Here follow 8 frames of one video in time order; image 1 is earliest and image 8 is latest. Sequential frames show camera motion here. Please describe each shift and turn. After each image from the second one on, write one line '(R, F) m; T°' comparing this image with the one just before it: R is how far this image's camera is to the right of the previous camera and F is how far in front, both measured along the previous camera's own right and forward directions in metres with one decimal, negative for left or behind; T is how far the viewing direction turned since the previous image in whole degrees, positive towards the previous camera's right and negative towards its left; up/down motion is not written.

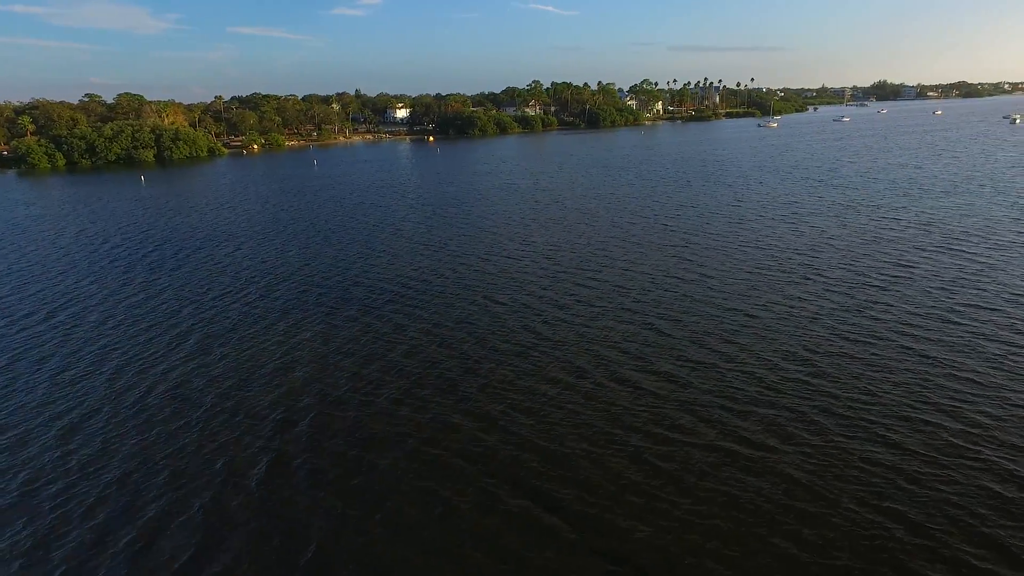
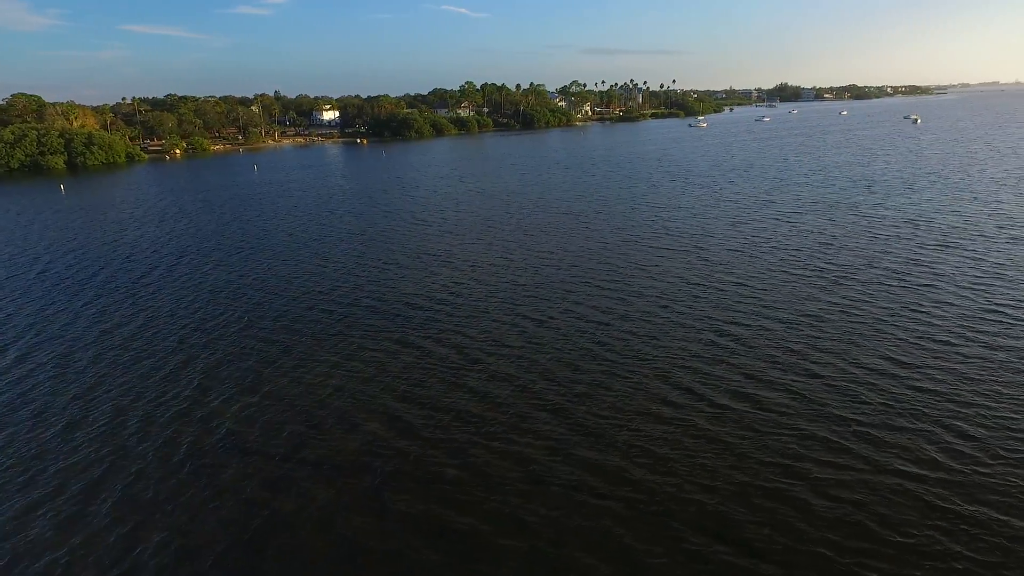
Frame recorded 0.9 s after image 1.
(-6.7, +3.8) m; +7°
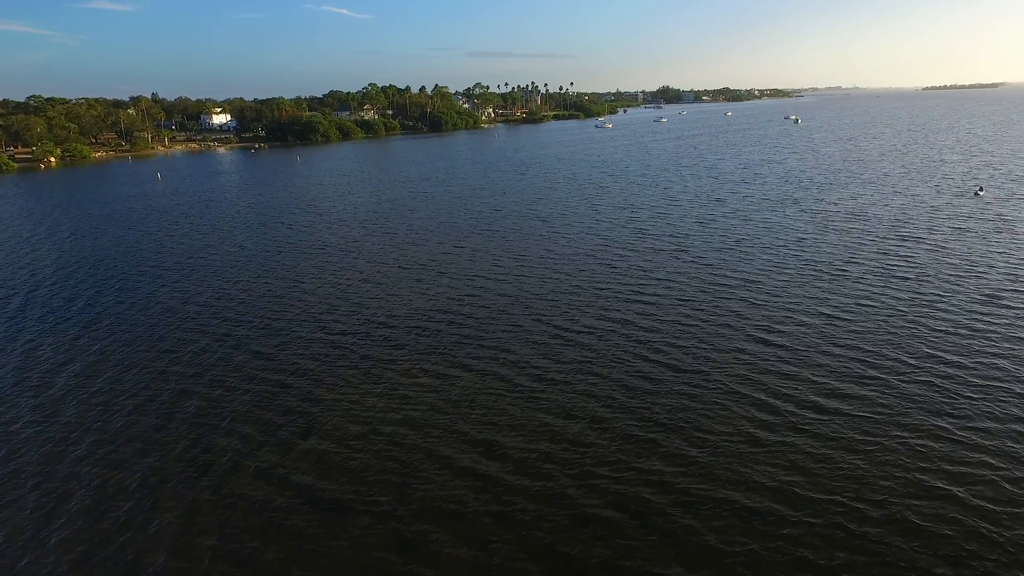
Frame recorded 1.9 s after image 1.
(-6.8, +3.4) m; +9°
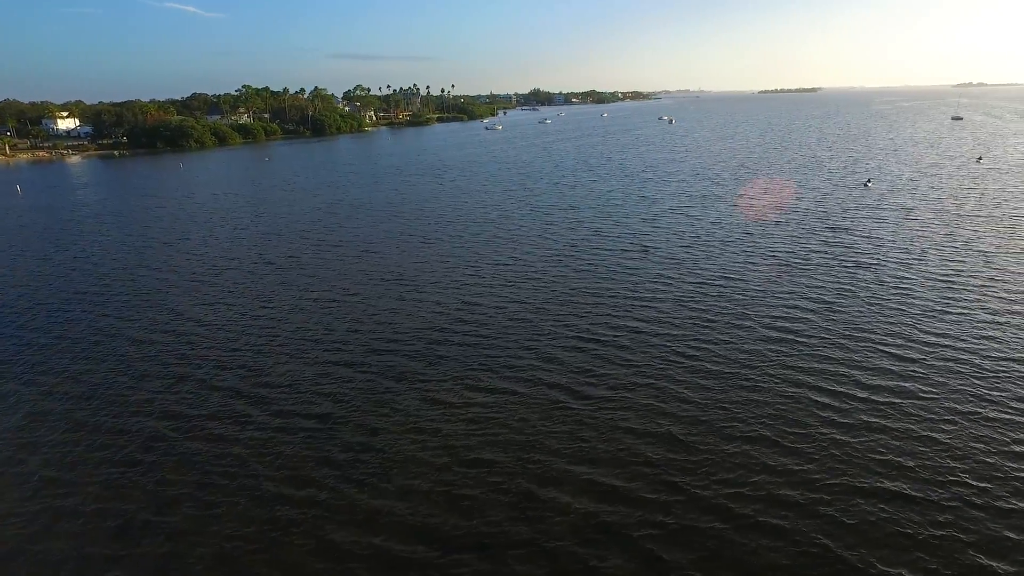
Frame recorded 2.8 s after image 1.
(-7.1, +2.8) m; +11°
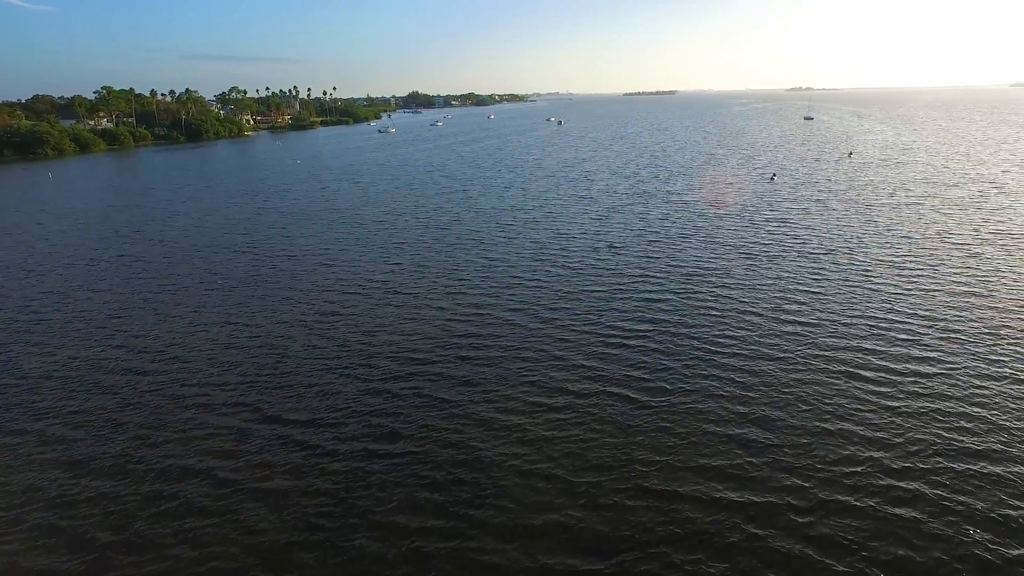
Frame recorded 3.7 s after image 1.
(-7.1, +2.2) m; +10°
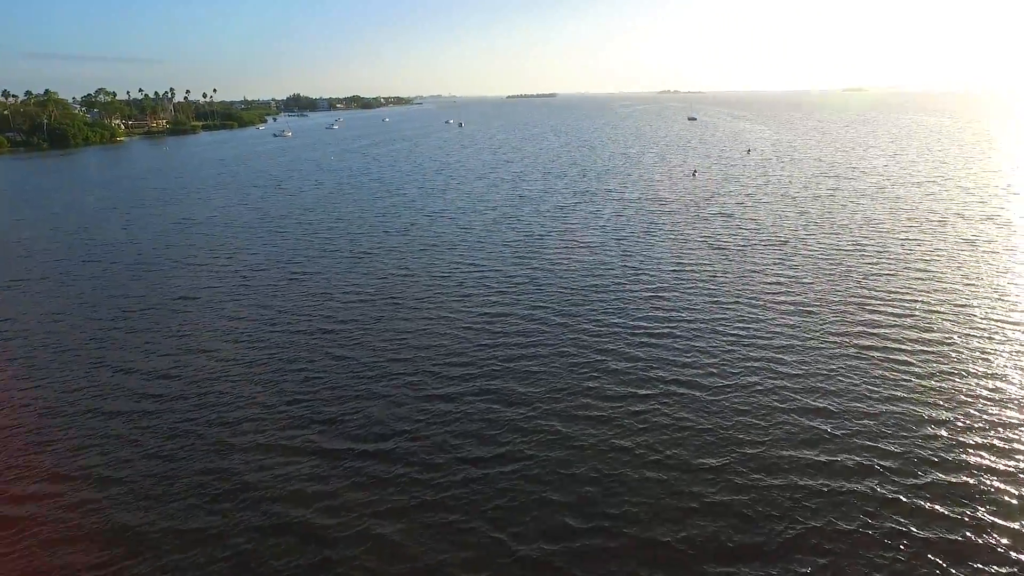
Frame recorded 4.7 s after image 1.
(-6.9, +1.9) m; +9°
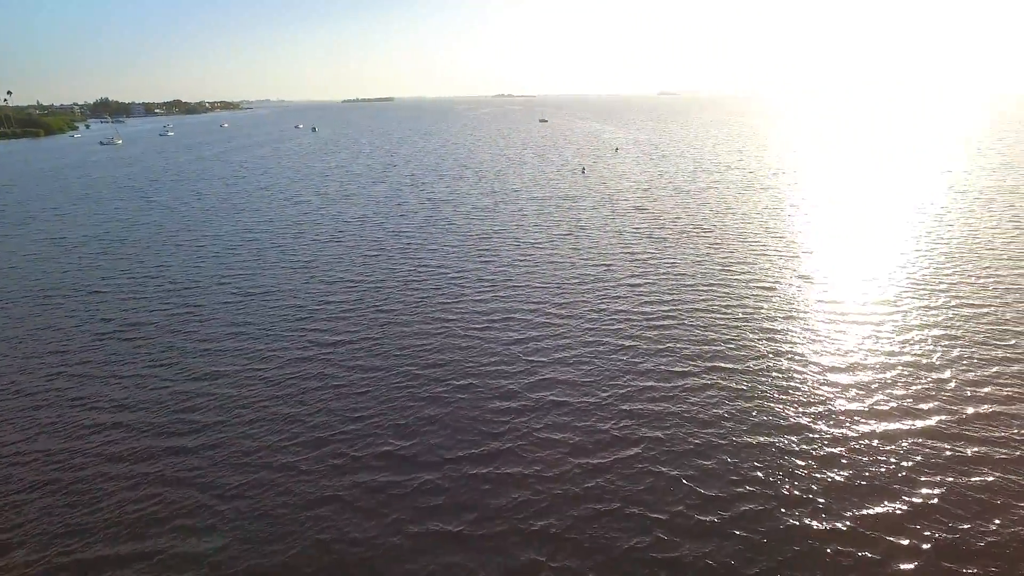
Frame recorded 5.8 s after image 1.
(-8.1, +2.0) m; +13°
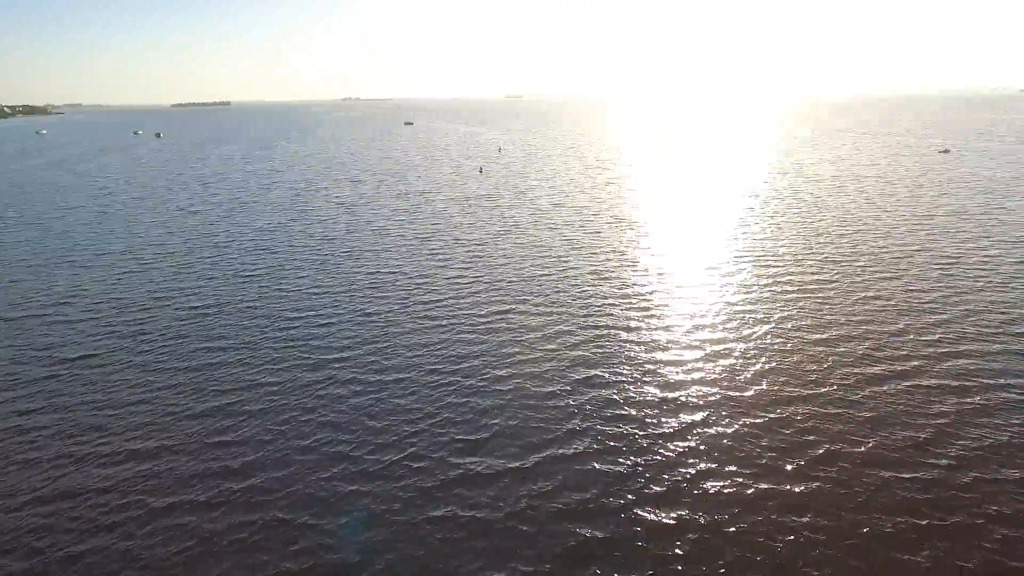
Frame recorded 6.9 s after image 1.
(-6.9, +1.1) m; +12°
